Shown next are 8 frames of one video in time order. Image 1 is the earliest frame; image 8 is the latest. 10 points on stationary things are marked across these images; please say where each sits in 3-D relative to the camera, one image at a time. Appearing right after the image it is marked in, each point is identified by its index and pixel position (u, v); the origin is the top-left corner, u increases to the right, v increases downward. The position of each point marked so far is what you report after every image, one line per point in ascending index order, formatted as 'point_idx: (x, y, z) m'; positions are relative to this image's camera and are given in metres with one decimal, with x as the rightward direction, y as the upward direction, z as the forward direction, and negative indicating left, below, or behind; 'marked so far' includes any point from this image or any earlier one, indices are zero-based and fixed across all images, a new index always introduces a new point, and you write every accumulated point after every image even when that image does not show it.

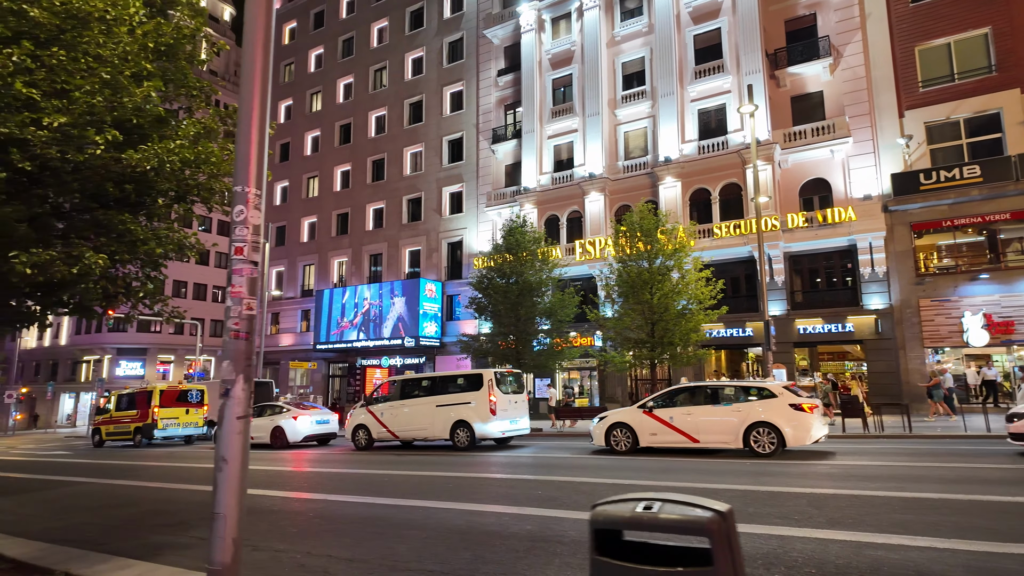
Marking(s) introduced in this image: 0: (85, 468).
0: (-11.9, -5.0, +16.4) m
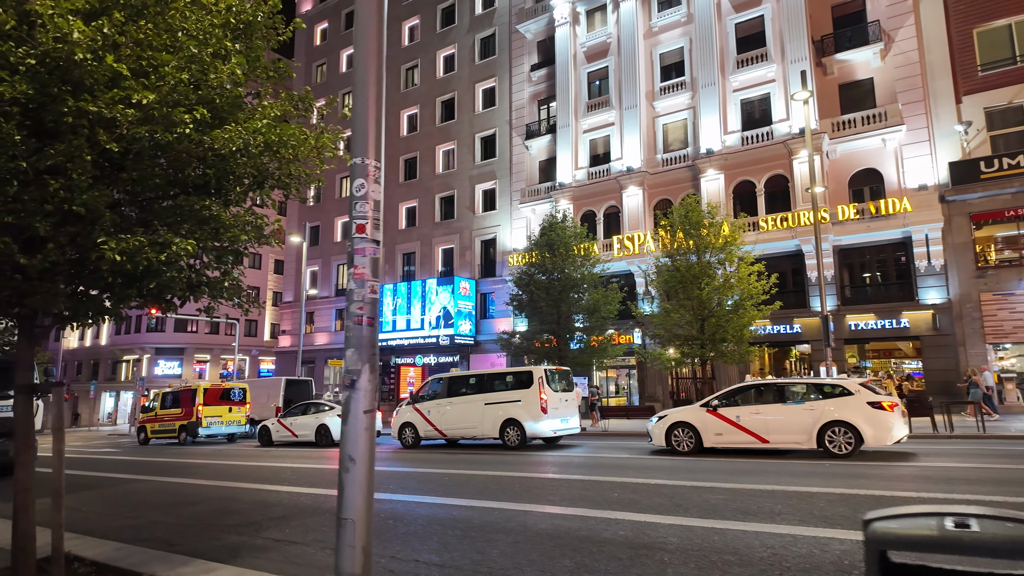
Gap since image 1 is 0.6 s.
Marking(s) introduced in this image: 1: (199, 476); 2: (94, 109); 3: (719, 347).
0: (-10.5, -4.9, +16.4) m
1: (-7.1, -4.2, +13.4) m
2: (-3.2, +1.4, +4.6) m
3: (+6.8, -1.9, +19.5) m
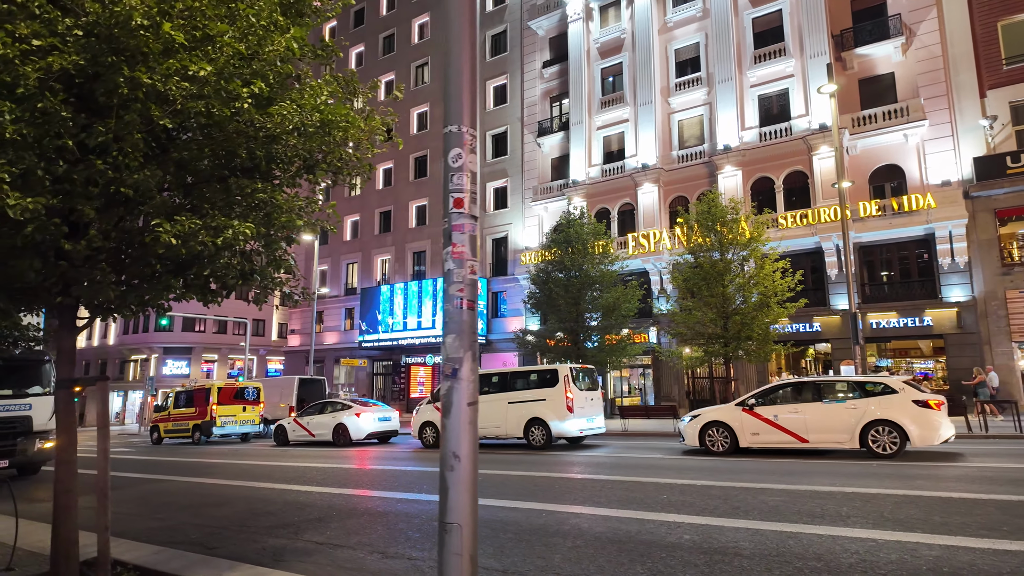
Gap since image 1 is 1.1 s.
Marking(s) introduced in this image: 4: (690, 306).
0: (-9.9, -4.8, +16.2) m
1: (-6.5, -4.1, +13.1) m
2: (-2.6, +1.5, +4.3) m
3: (+7.5, -1.8, +19.2) m
4: (+6.0, -0.6, +19.9) m
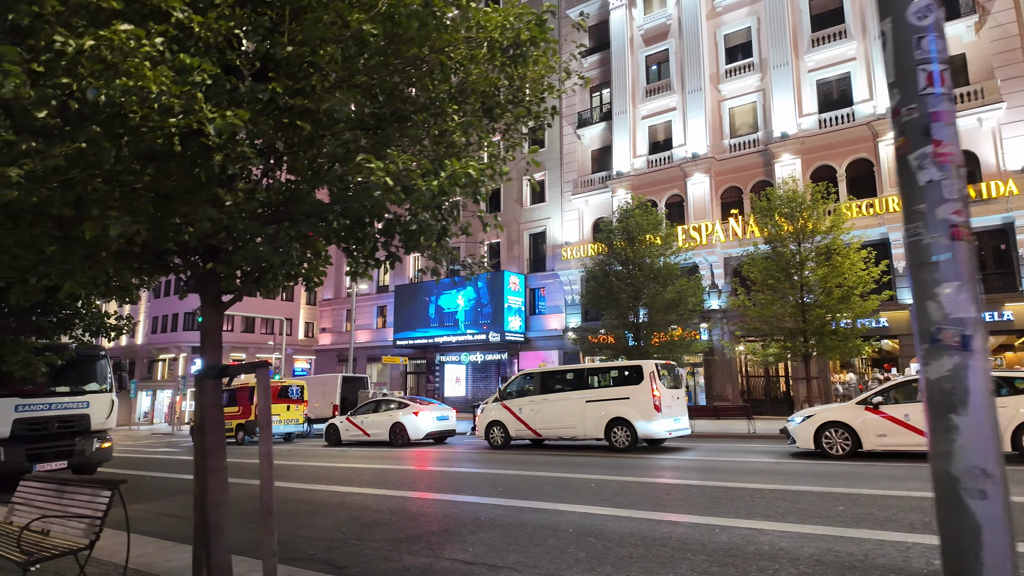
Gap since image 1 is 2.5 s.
0: (-8.0, -4.6, +15.4) m
1: (-4.6, -3.9, +12.2) m
2: (-1.0, +1.7, +3.3) m
3: (+9.5, -1.6, +18.0) m
4: (+8.0, -0.3, +18.8) m
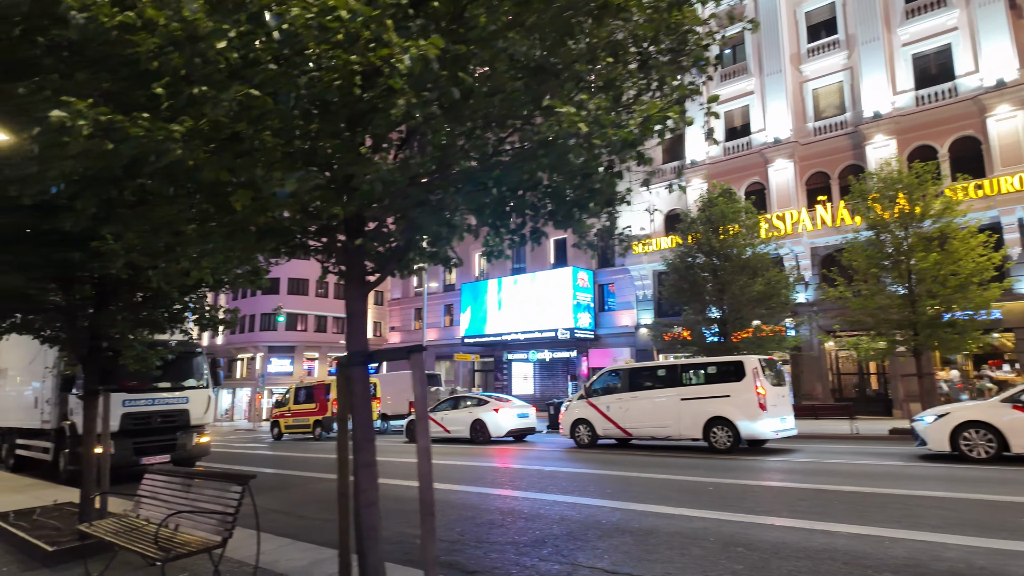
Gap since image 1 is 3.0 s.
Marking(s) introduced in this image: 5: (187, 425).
0: (-5.7, -4.6, +15.6) m
1: (-2.7, -3.8, +12.1) m
2: (-0.1, +1.8, +2.9) m
3: (+11.8, -1.2, +16.4) m
4: (+10.5, 0.0, +17.4) m
5: (-7.1, -3.0, +13.1) m
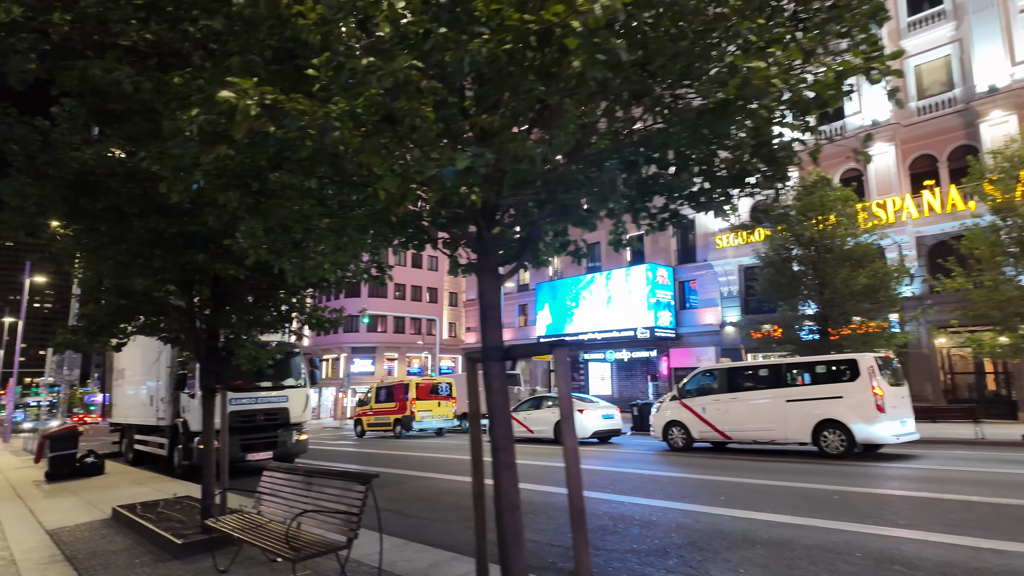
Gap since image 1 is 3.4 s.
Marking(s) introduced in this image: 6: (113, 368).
0: (-3.4, -4.6, +15.9) m
1: (-0.8, -3.8, +12.1) m
2: (+0.6, +1.9, +2.6) m
3: (+14.1, -1.0, +14.7) m
4: (+12.8, +0.2, +15.8) m
5: (-5.1, -3.1, +13.5) m
6: (-12.3, -2.5, +18.2) m
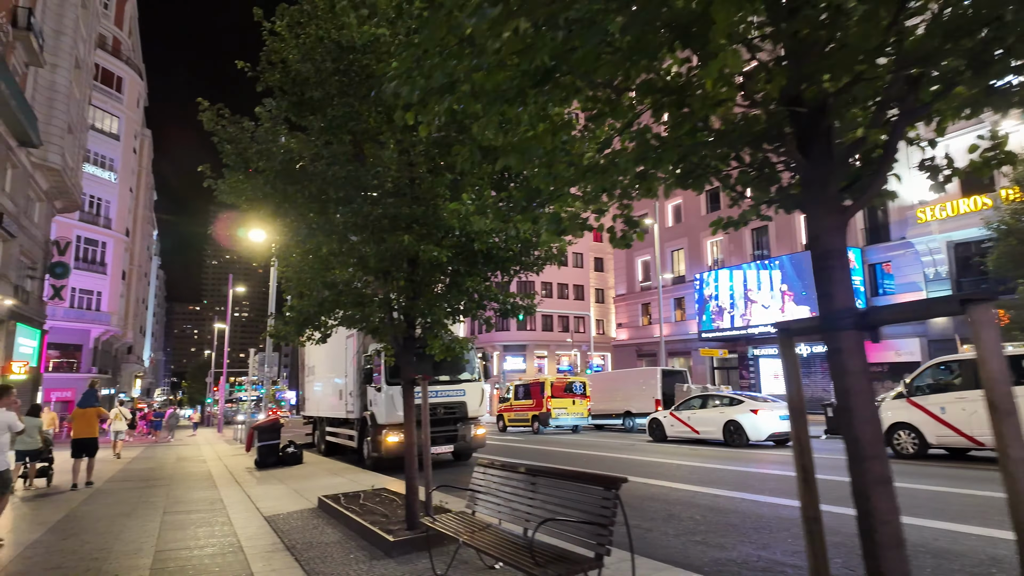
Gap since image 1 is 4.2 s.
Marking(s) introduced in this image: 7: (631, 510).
0: (+1.3, -4.4, +15.3) m
1: (+2.8, -3.5, +11.0) m
2: (+1.7, +2.2, +1.5) m
3: (+17.8, -0.1, +10.0) m
4: (+16.8, +1.0, +11.4) m
5: (-1.1, -3.0, +13.5) m
6: (-6.9, -2.6, +19.7) m
7: (+1.5, -2.7, +7.2) m
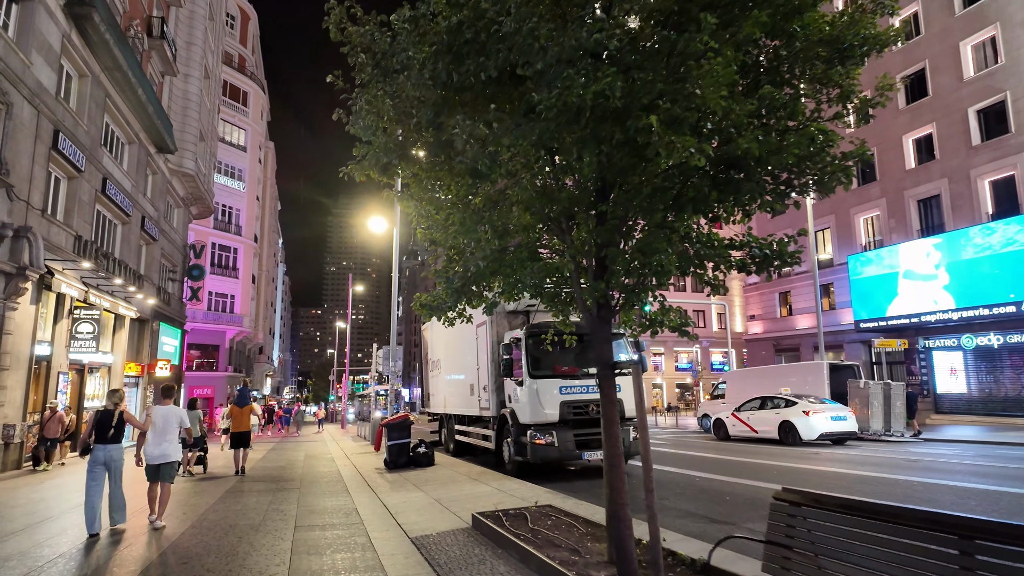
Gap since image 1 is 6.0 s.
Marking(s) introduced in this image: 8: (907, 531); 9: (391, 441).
0: (+4.8, -3.8, +12.8) m
1: (+5.6, -2.9, +8.2) m
2: (+2.7, +2.7, -1.0) m
3: (+20.0, +0.9, +4.7) m
4: (+19.2, +2.0, +6.3) m
5: (+2.1, -2.5, +11.3) m
6: (-2.6, -2.2, +18.5) m
7: (+3.5, -2.2, +4.7) m
8: (+1.7, -1.0, +2.5) m
9: (-2.9, -3.7, +14.1) m
